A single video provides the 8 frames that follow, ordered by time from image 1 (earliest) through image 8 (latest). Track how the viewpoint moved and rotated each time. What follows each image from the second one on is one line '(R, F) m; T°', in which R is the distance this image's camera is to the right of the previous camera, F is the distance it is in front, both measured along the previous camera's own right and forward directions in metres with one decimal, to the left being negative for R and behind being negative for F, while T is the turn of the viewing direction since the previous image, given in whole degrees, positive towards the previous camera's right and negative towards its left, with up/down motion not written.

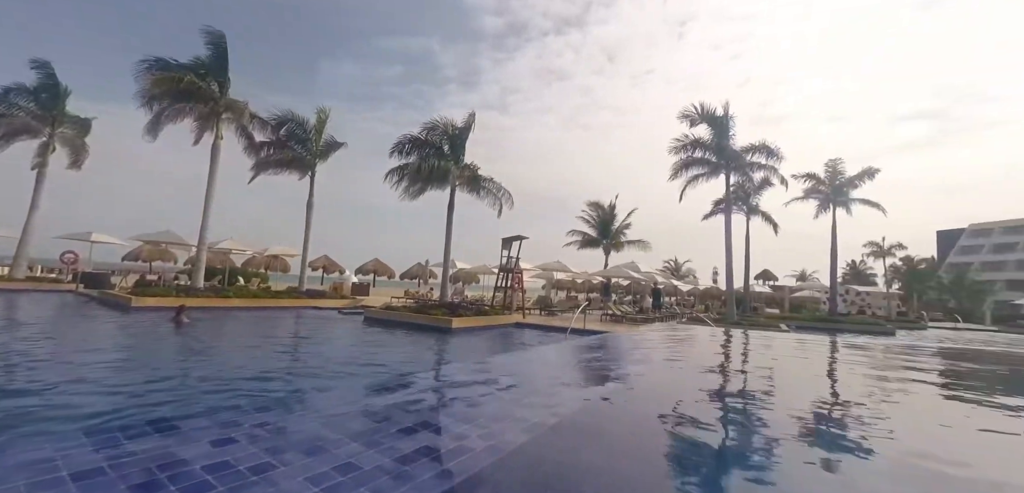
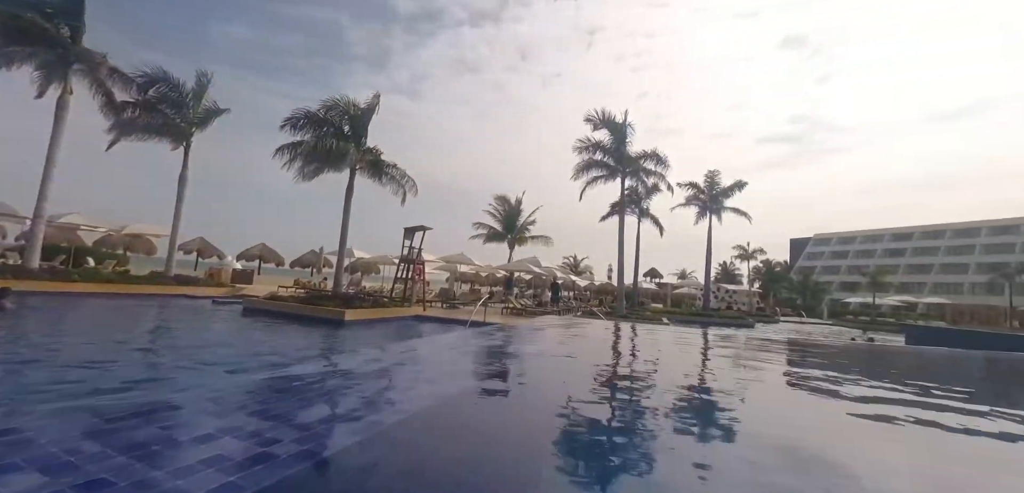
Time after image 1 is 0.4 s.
(-0.1, +0.1) m; +12°
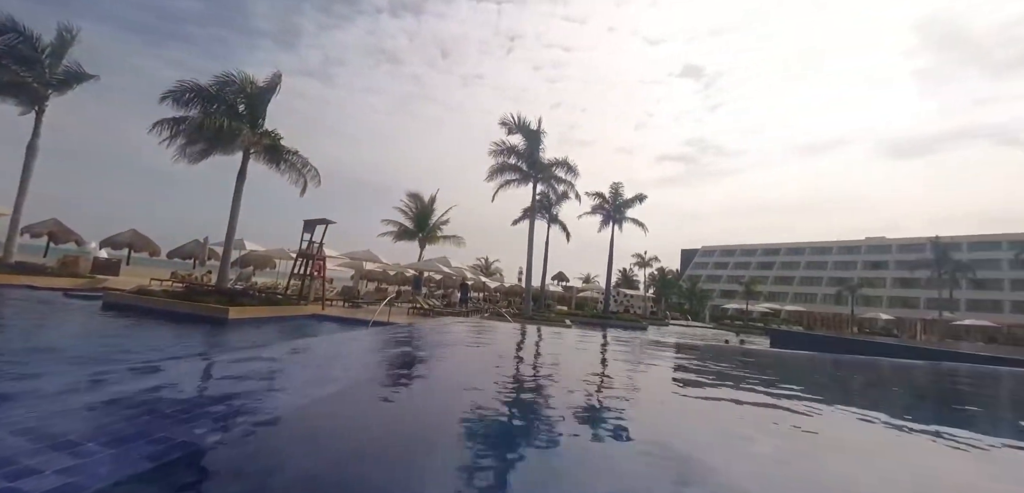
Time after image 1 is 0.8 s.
(0.0, +0.1) m; +11°
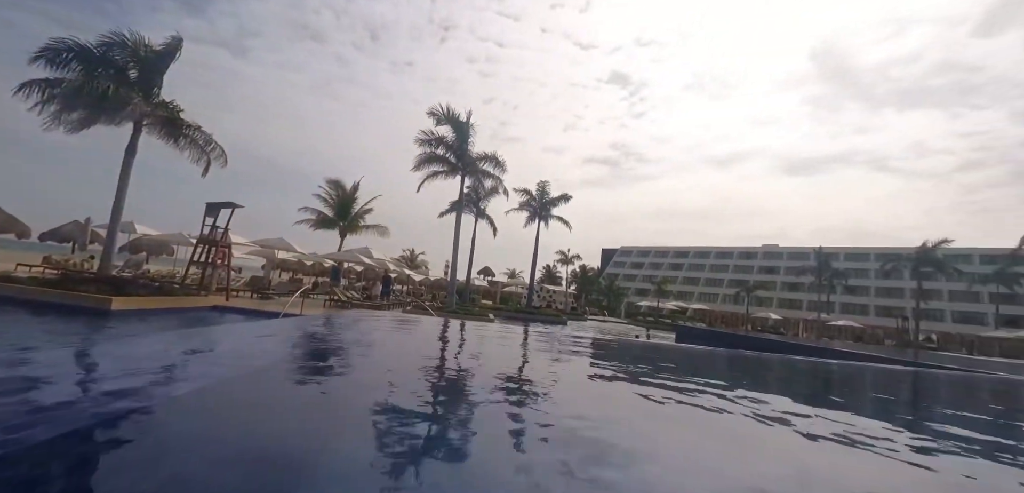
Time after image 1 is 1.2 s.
(0.0, +0.1) m; +9°
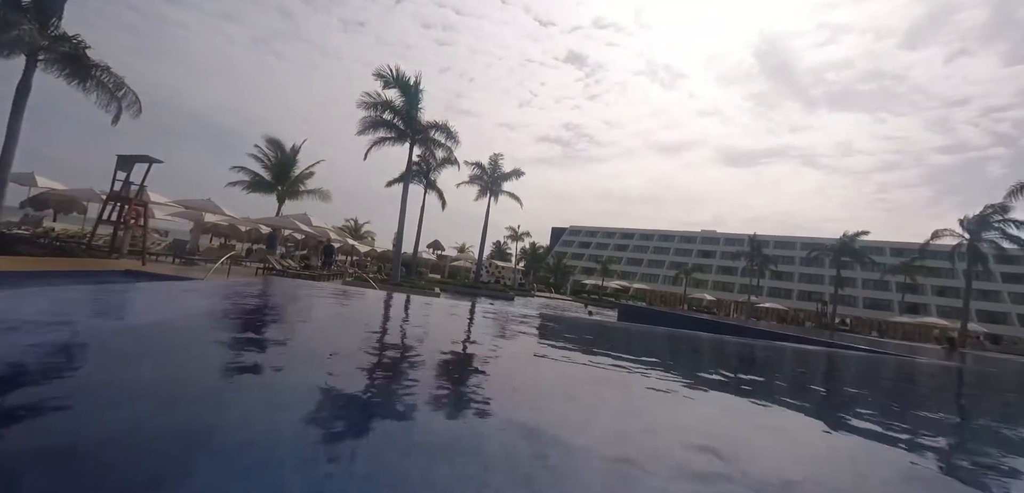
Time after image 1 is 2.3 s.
(+0.1, +0.2) m; +6°
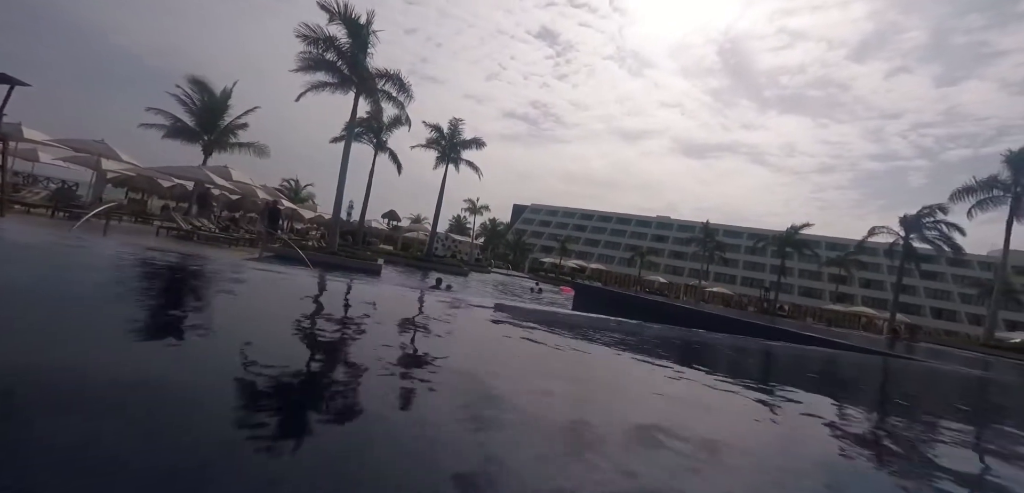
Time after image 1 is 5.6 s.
(+0.1, +1.1) m; +5°
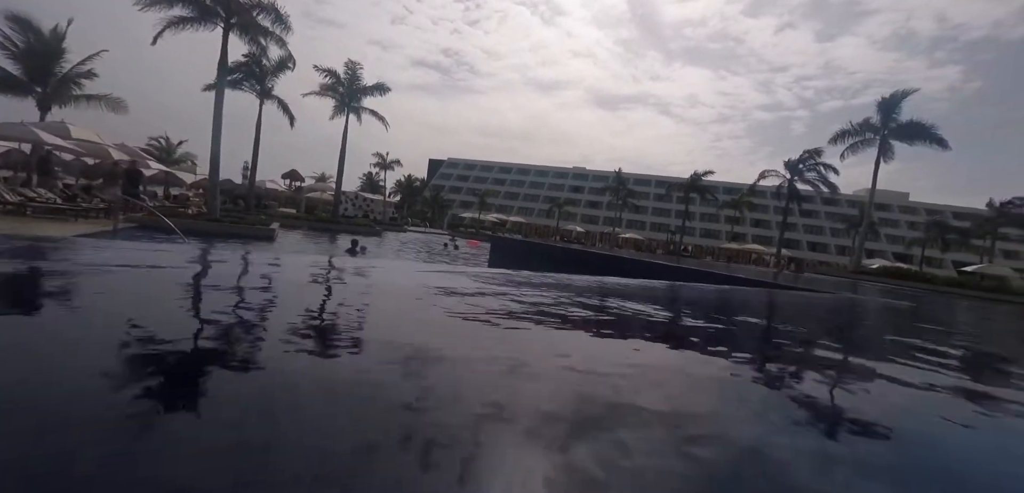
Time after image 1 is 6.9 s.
(+0.1, +0.6) m; +9°
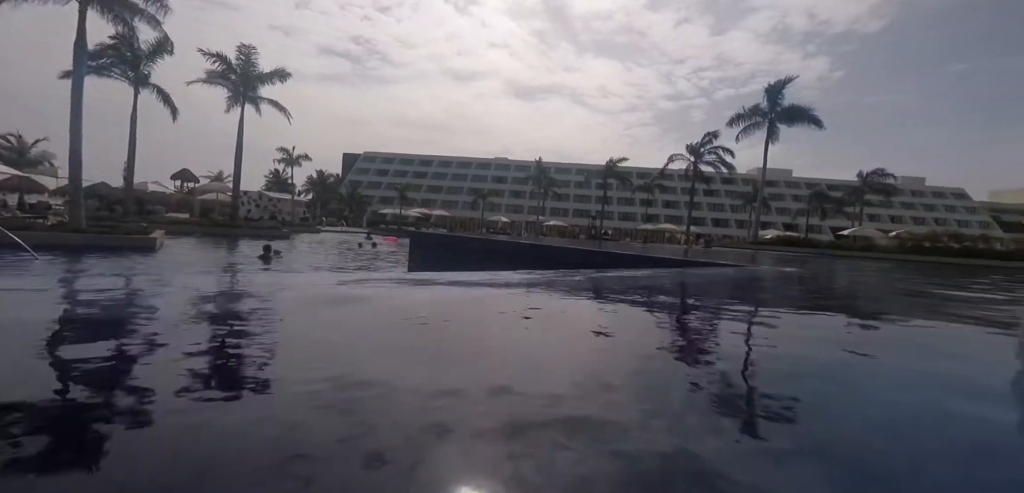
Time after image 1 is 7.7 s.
(+0.1, +0.2) m; +9°
